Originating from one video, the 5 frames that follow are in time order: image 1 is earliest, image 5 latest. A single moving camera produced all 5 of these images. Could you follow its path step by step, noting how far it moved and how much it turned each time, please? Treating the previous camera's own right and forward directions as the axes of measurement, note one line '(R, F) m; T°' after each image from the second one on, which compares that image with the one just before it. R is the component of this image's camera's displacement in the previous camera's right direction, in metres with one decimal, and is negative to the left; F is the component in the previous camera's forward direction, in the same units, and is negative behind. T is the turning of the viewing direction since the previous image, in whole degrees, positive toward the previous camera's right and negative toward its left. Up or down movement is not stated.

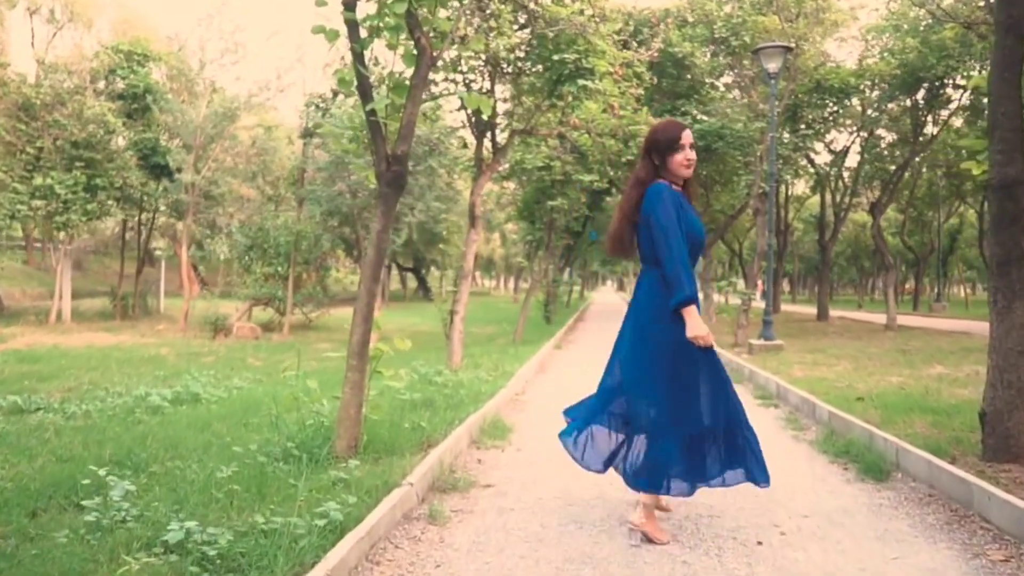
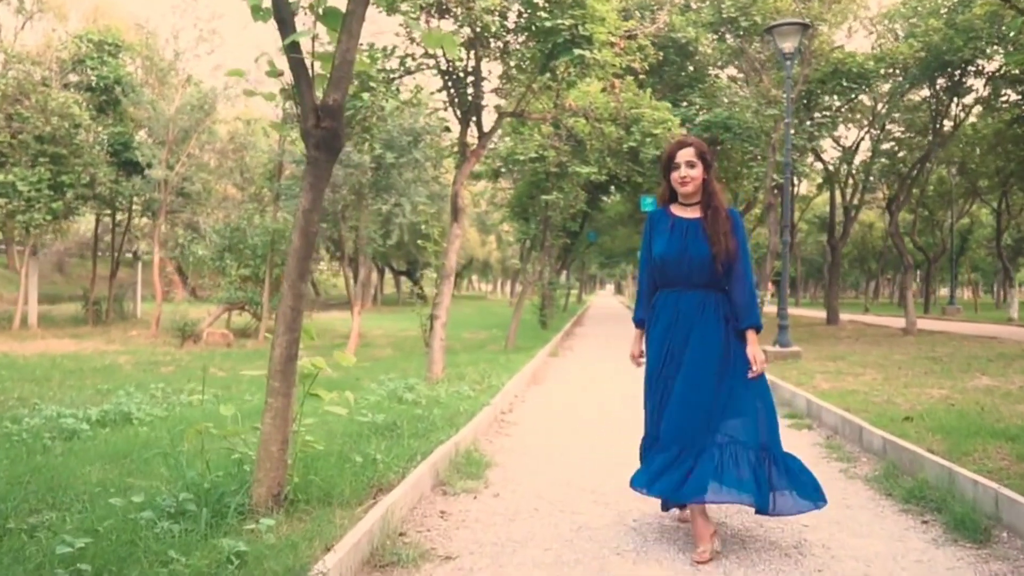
(+0.1, +1.6) m; 0°
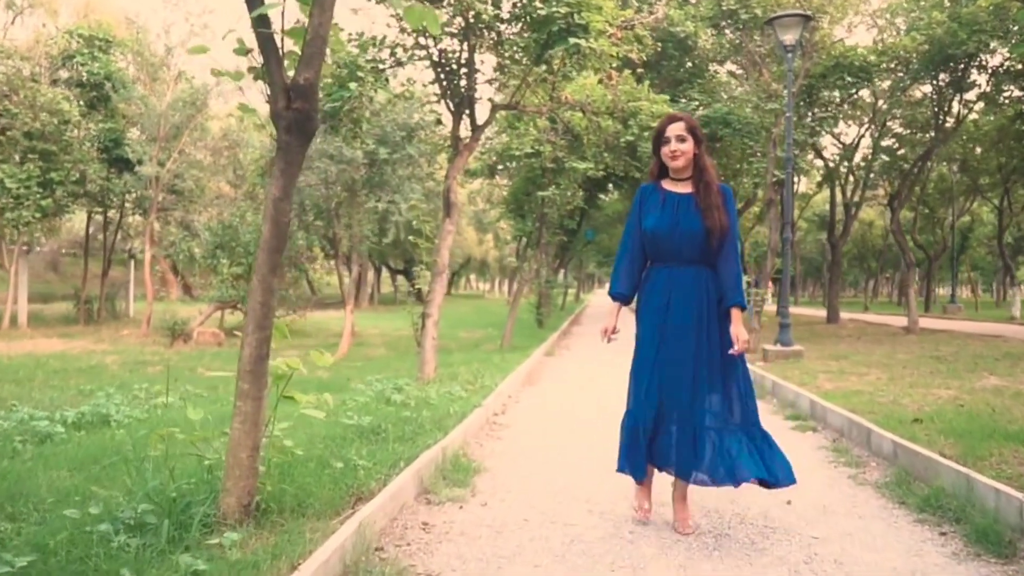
(+0.1, +0.3) m; 0°
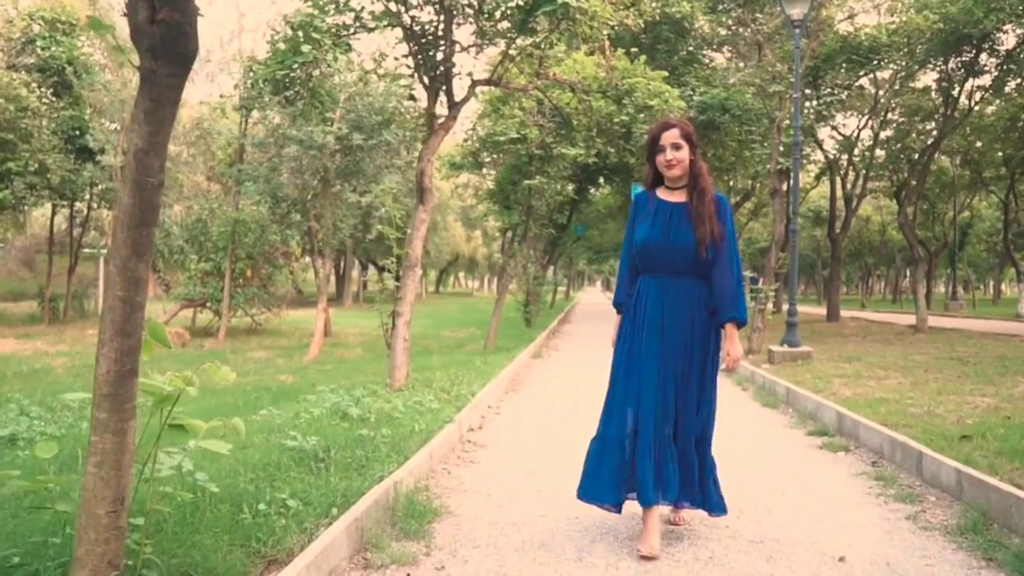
(+0.1, +1.3) m; +1°
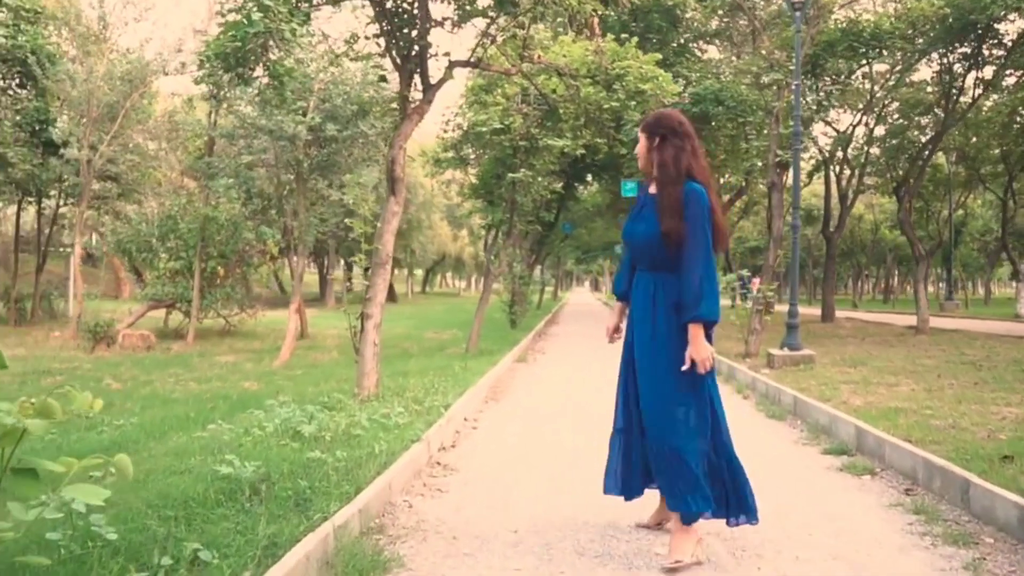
(+0.1, +0.9) m; +1°
